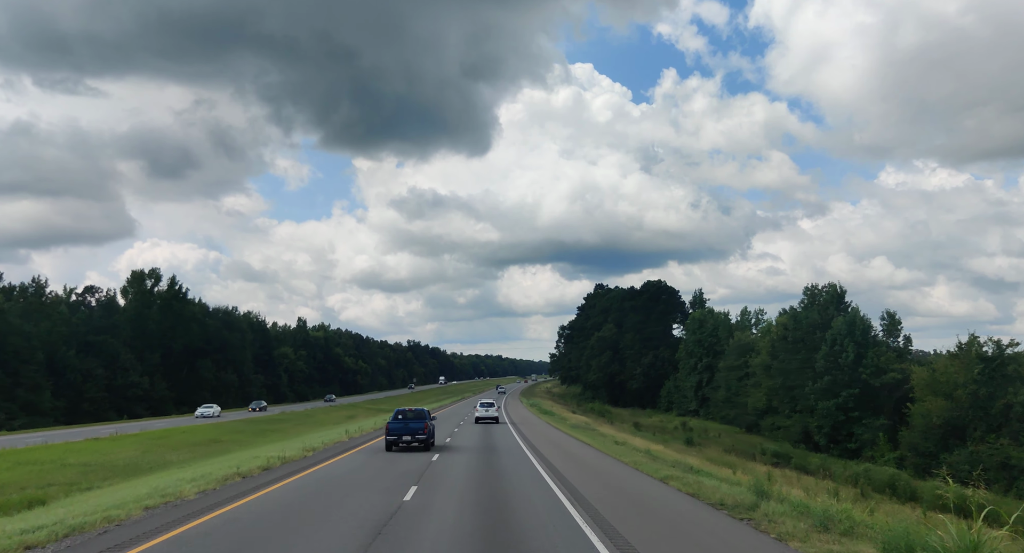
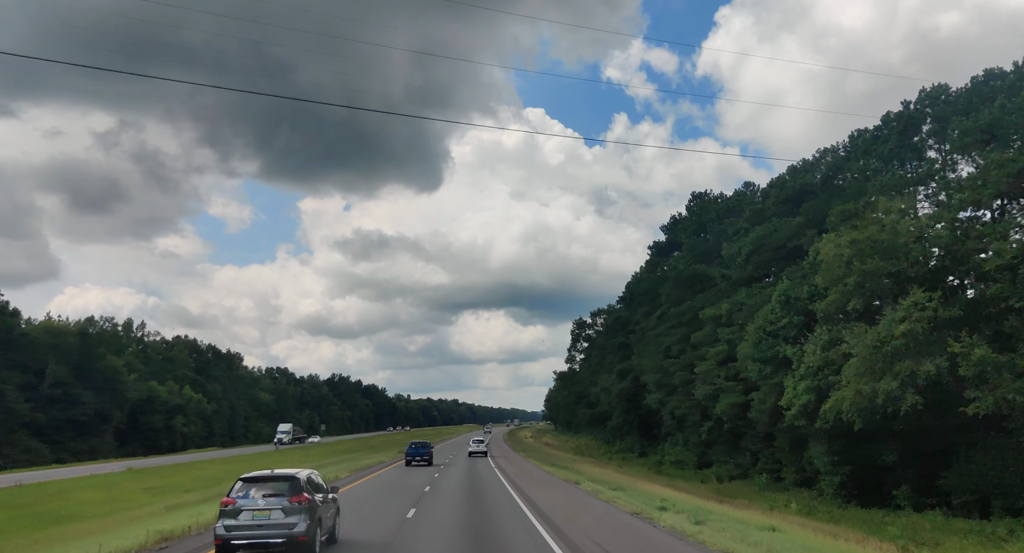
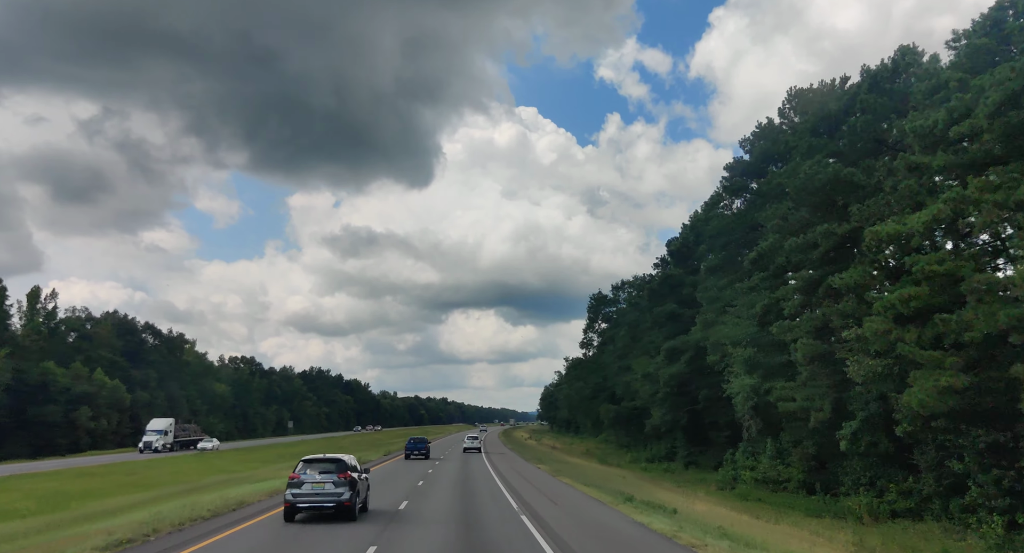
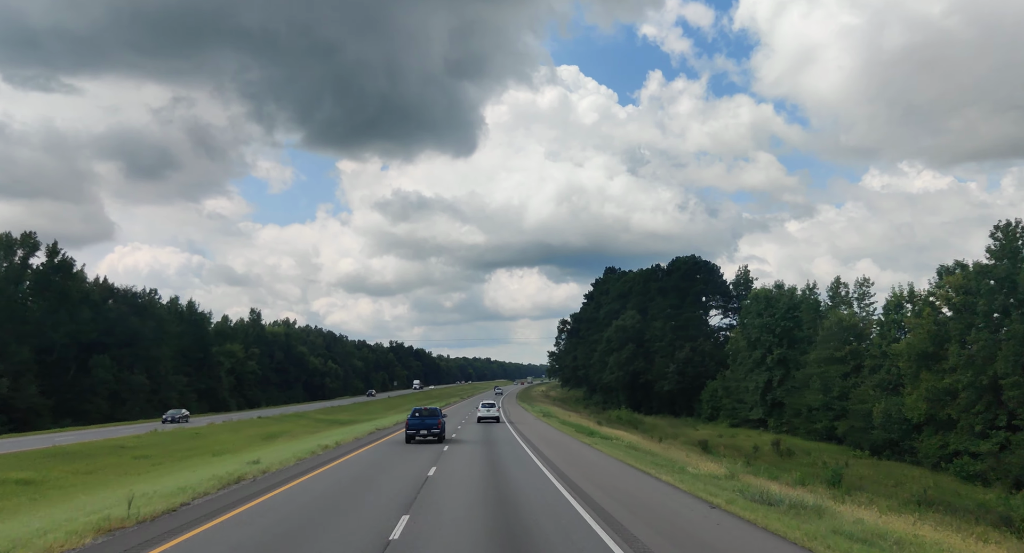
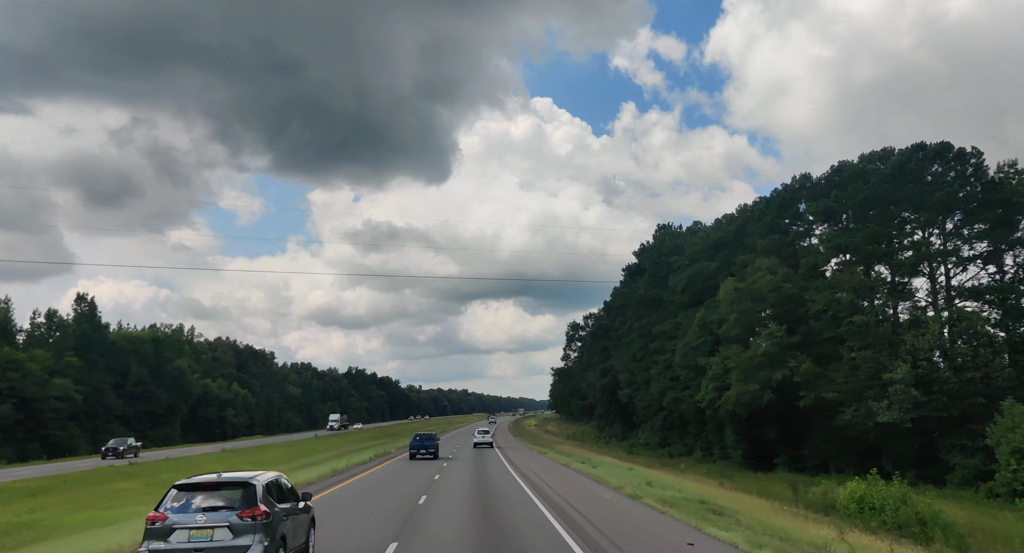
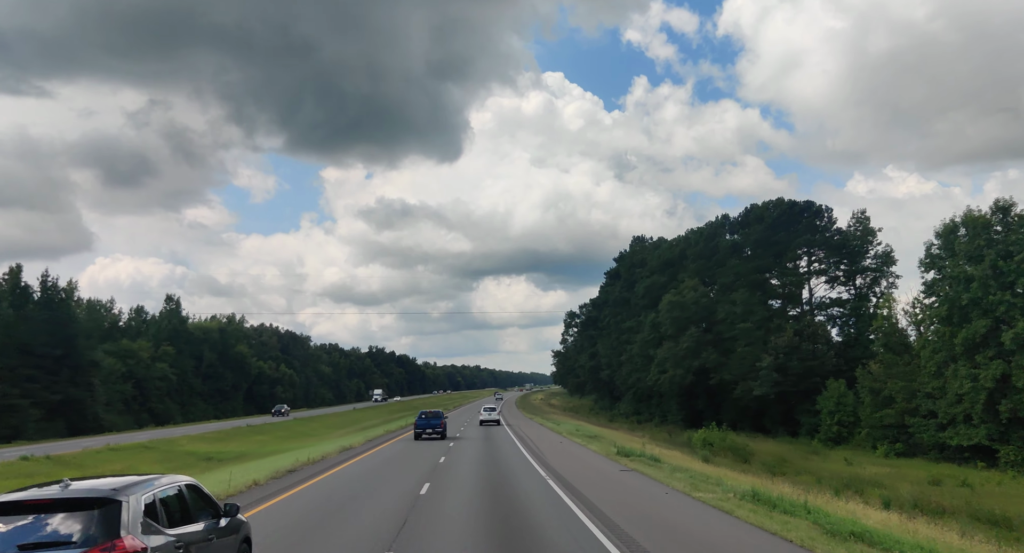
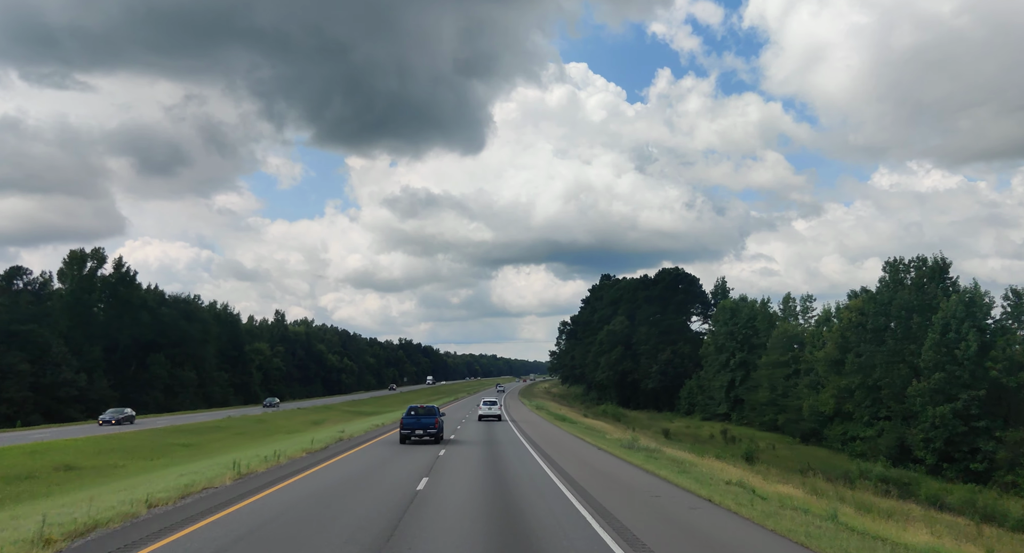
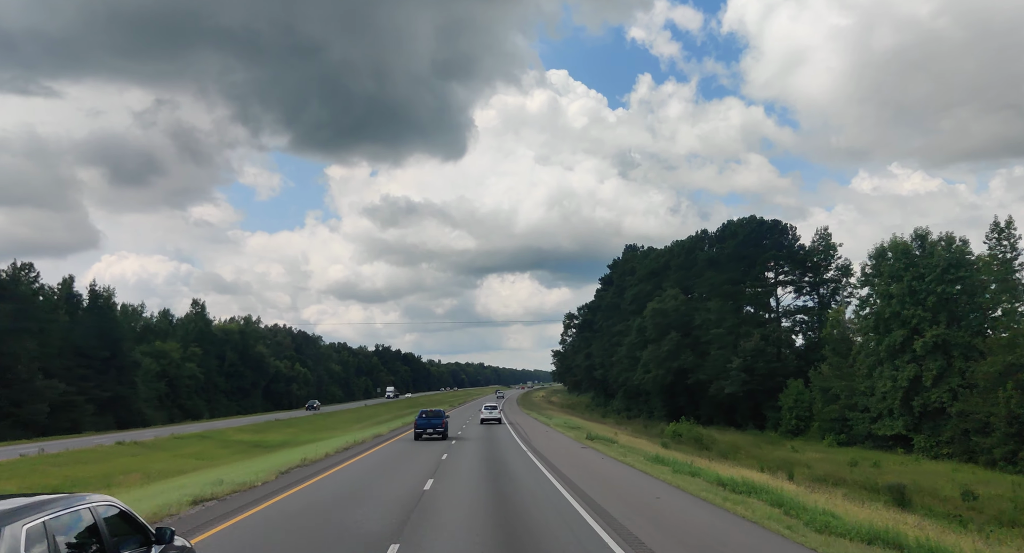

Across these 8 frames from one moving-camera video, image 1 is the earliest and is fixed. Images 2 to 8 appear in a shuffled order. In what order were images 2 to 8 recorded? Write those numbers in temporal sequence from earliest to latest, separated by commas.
7, 4, 8, 6, 5, 2, 3
